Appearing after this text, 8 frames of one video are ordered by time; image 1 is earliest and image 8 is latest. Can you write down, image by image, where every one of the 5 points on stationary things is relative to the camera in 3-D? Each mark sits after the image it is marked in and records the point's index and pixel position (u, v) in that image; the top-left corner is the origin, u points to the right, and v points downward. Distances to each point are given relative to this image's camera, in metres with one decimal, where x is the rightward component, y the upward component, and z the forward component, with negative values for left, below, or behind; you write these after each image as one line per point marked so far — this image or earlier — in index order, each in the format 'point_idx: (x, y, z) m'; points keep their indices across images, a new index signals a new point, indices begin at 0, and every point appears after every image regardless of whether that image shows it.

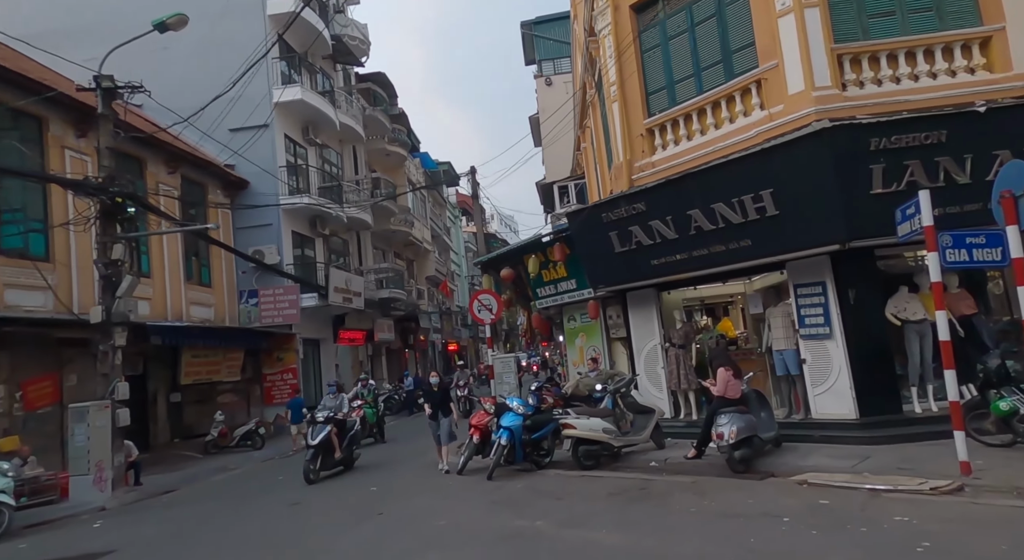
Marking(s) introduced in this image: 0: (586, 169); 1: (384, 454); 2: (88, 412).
0: (+1.7, +2.5, +15.3) m
1: (-2.4, -3.2, +12.6) m
2: (-7.0, -2.2, +11.7) m
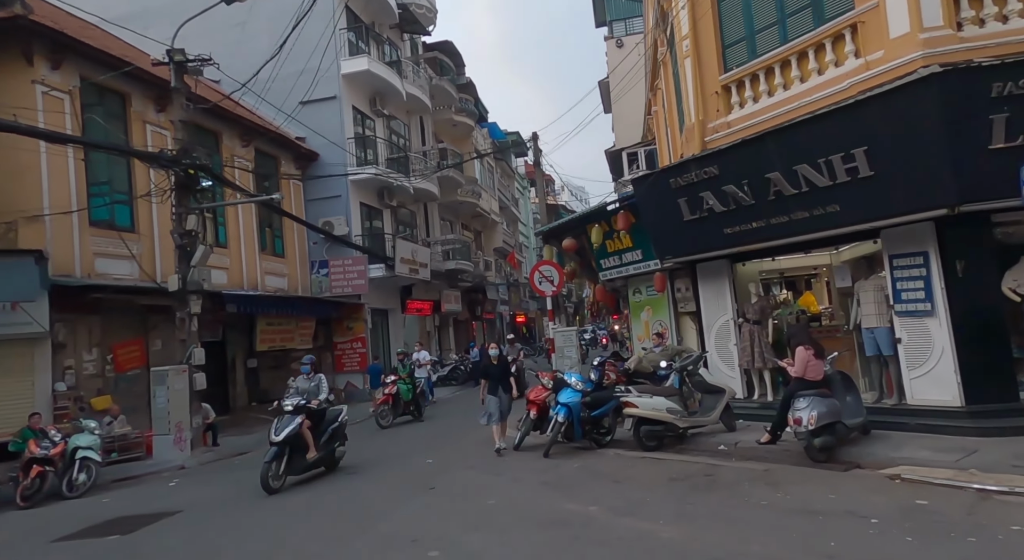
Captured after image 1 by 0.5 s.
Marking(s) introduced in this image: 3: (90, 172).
0: (+3.1, +3.1, +14.5) m
1: (-1.2, -2.7, +12.4) m
2: (-5.9, -1.7, +12.0) m
3: (-8.4, +2.2, +13.8) m
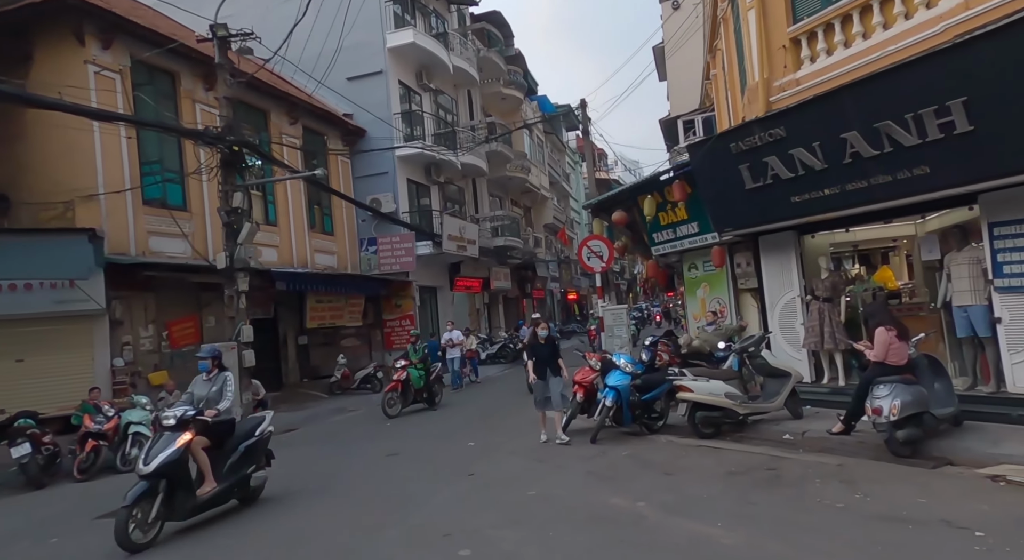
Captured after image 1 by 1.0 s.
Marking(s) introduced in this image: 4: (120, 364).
0: (+4.1, +3.6, +13.6) m
1: (-0.4, -2.3, +12.1) m
2: (-5.1, -1.3, +11.9) m
3: (-7.5, +2.6, +13.8) m
4: (-7.0, -1.5, +12.3) m
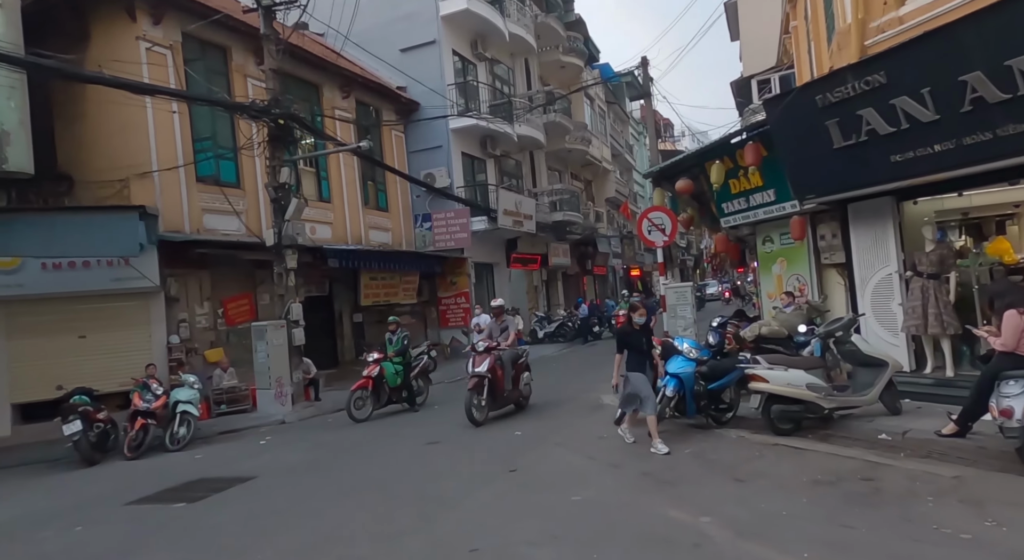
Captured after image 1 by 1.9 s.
0: (+5.1, +4.1, +12.3) m
1: (+0.5, -1.9, +11.3) m
2: (-4.2, -0.9, +11.6) m
3: (-6.4, +3.1, +13.5) m
4: (-6.1, -1.1, +12.1) m
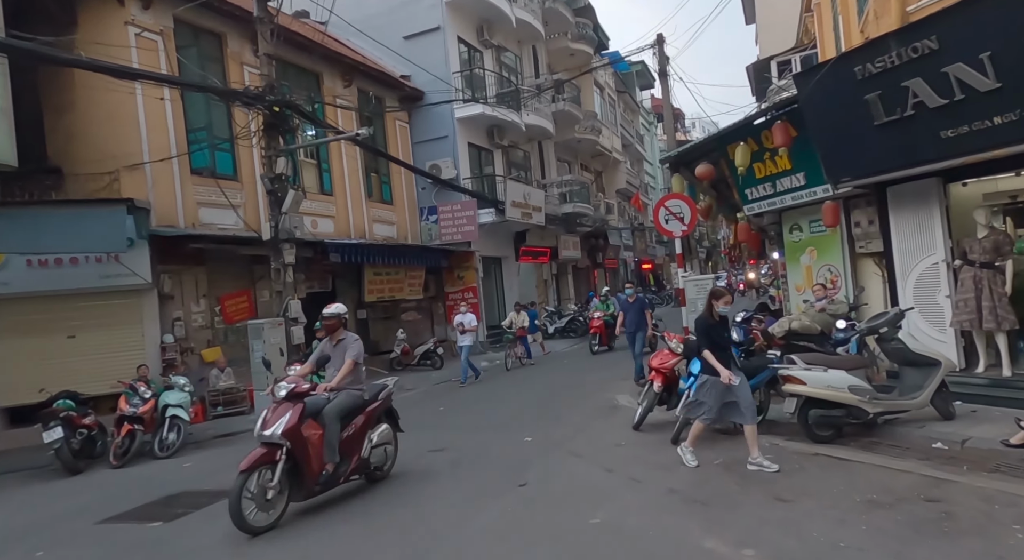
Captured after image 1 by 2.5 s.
0: (+5.2, +4.2, +11.5) m
1: (+0.7, -1.8, +10.7) m
2: (-4.0, -0.8, +11.0) m
3: (-6.3, +3.1, +13.0) m
4: (-5.9, -1.0, +11.6) m
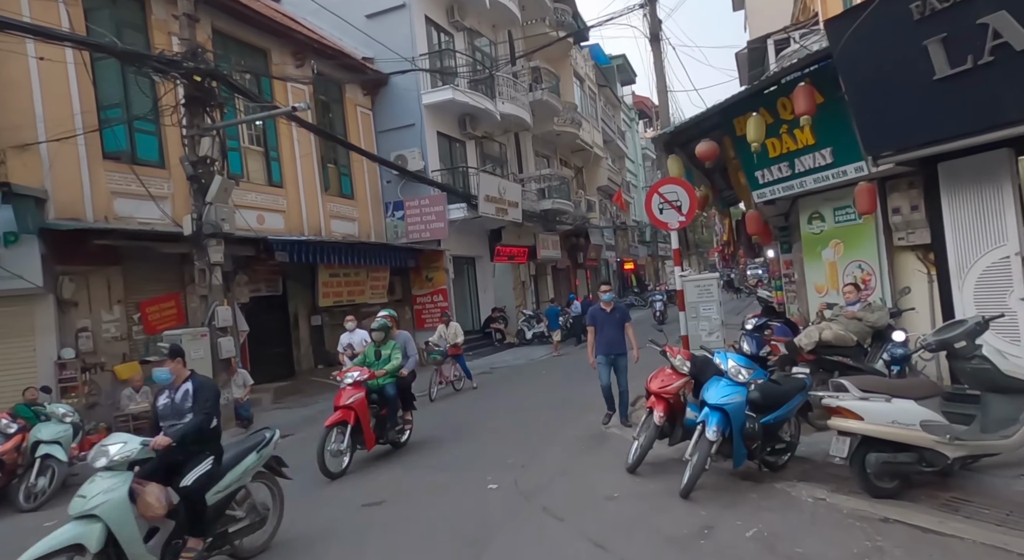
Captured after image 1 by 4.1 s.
0: (+4.7, +4.2, +10.1) m
1: (+0.2, -1.8, +9.1) m
2: (-4.5, -0.8, +9.3) m
3: (-6.8, +3.1, +11.2) m
4: (-6.4, -1.1, +9.8) m
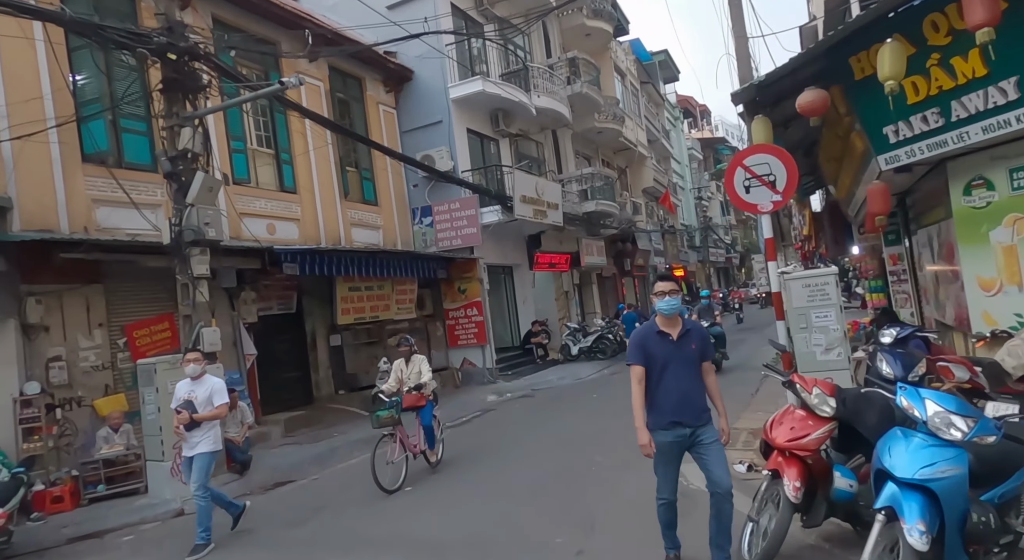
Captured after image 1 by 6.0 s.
0: (+5.1, +4.3, +8.0) m
1: (+0.8, -1.8, +7.2) m
2: (-4.0, -1.0, +7.7) m
3: (-6.3, +2.8, +9.8) m
4: (-5.8, -1.3, +8.3) m
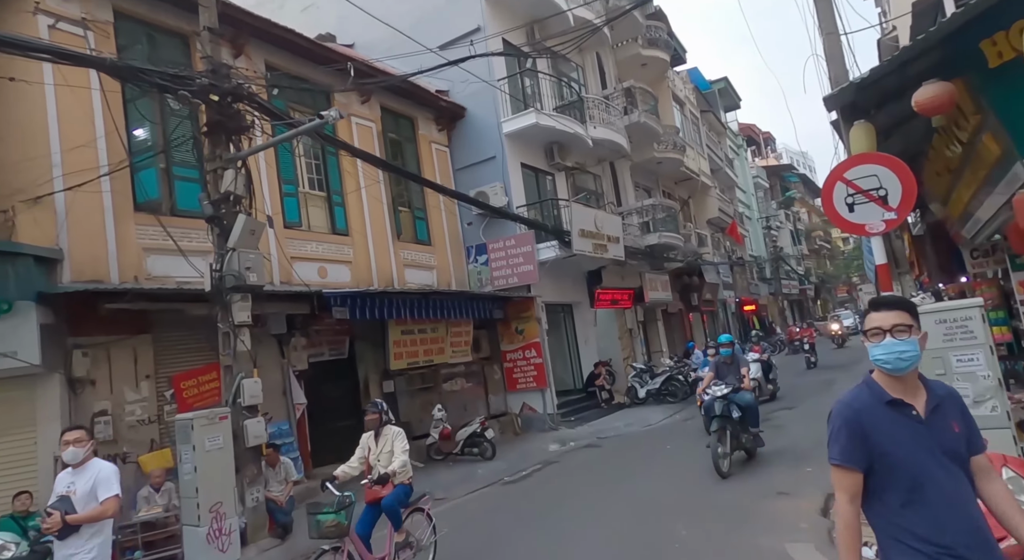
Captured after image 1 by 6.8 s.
0: (+5.6, +4.0, +7.0) m
1: (+1.4, -2.2, +6.2) m
2: (-3.3, -1.5, +7.1) m
3: (-5.5, +2.1, +9.7) m
4: (-5.1, -1.9, +7.9) m
